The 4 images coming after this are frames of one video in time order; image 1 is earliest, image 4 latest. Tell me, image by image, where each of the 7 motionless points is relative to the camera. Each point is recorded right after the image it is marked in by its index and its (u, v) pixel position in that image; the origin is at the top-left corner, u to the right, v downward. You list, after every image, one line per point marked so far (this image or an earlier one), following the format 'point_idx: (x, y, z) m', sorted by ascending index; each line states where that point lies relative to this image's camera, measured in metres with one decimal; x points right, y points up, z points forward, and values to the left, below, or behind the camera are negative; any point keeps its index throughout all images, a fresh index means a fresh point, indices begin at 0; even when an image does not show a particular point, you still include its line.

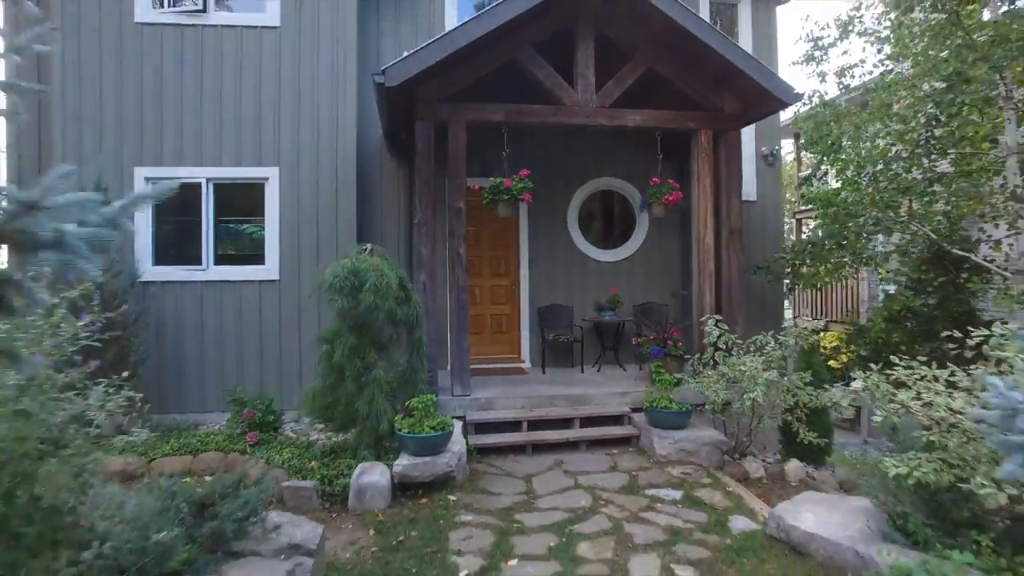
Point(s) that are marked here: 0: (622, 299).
0: (+1.9, -0.1, +7.9) m
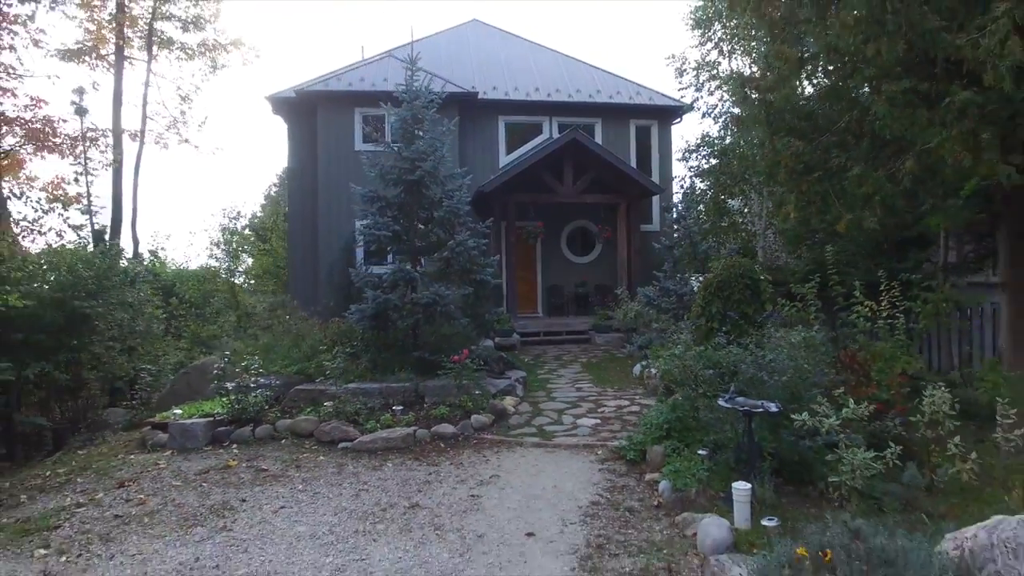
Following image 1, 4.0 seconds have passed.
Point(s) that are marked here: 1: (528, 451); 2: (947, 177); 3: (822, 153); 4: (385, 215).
0: (+2.6, +0.3, +16.0) m
1: (+0.2, -2.0, +5.7) m
2: (+4.4, +1.1, +4.7) m
3: (+3.7, +1.6, +5.4) m
4: (-2.3, +1.3, +8.4) m
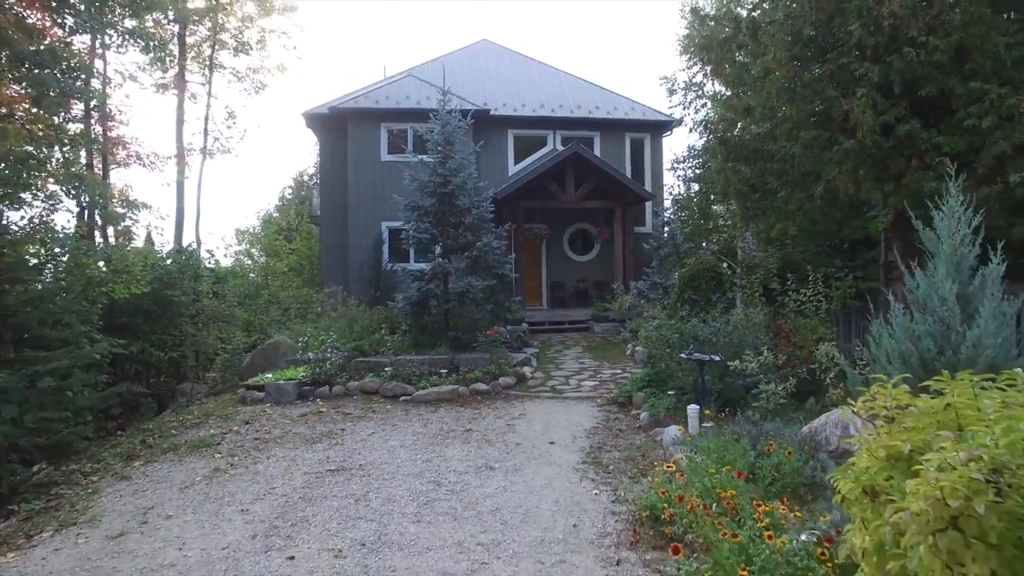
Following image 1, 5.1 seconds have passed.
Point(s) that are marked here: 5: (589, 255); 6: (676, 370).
0: (+2.9, +0.4, +17.8) m
1: (+0.5, -1.9, +7.6) m
2: (+4.7, +1.3, +6.5) m
3: (+4.0, +1.7, +7.3) m
4: (-2.0, +1.5, +10.3) m
5: (+3.0, +1.3, +18.0) m
6: (+2.3, -1.2, +6.5) m
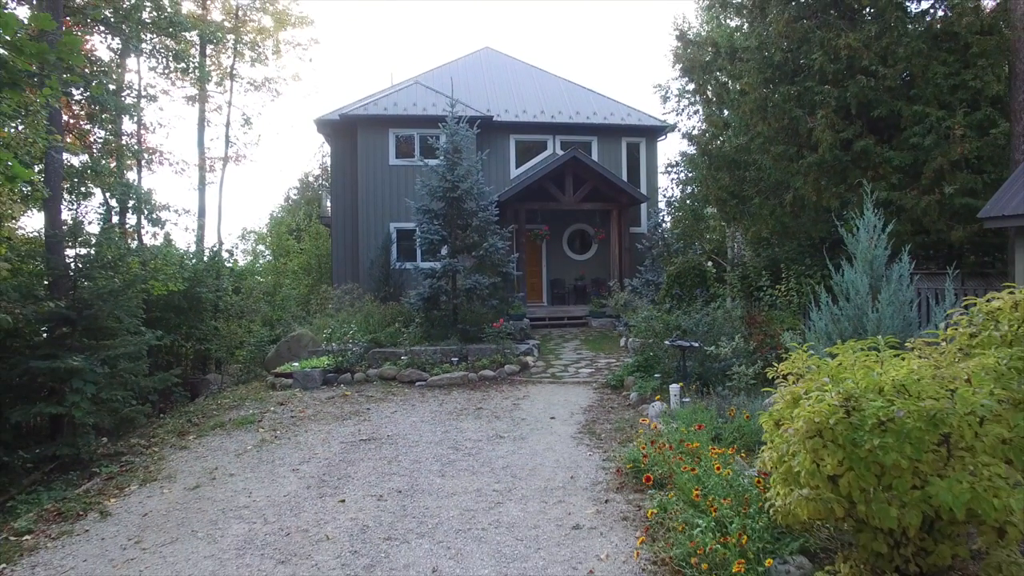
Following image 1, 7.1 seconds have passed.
0: (+3.0, +0.5, +18.7) m
1: (+0.6, -1.8, +8.5) m
2: (+4.8, +1.3, +7.4) m
3: (+4.1, +1.8, +8.2) m
4: (-1.9, +1.6, +11.1) m
5: (+3.1, +1.4, +18.8) m
6: (+2.4, -1.1, +7.4) m
